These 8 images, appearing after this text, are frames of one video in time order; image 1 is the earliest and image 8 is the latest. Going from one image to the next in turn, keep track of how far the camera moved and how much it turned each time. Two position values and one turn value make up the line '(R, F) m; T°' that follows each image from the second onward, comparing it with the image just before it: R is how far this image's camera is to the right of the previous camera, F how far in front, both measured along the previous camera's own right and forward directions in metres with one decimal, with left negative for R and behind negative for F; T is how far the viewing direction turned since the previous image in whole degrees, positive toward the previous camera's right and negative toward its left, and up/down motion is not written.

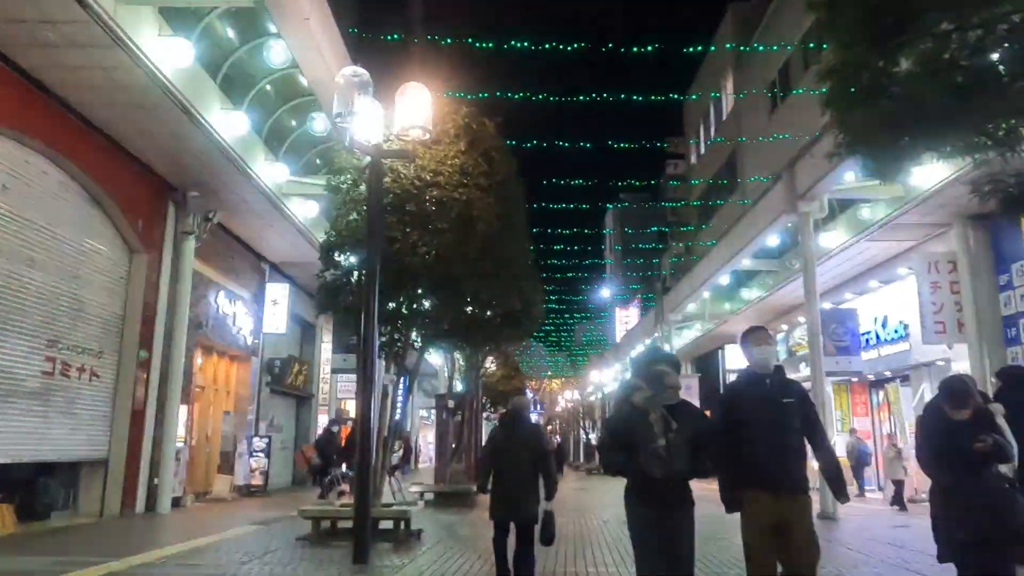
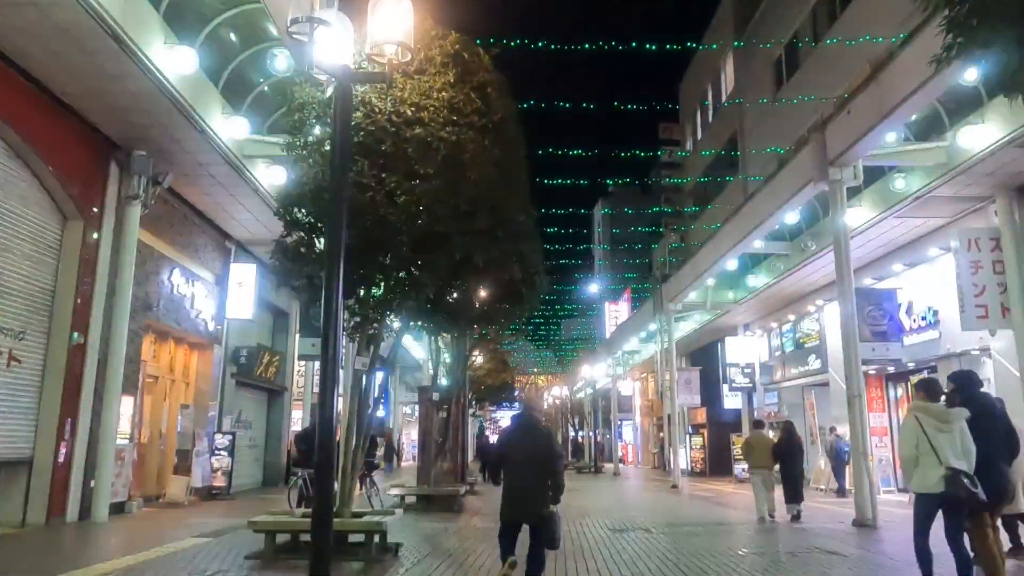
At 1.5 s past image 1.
(-0.1, +1.8) m; +1°
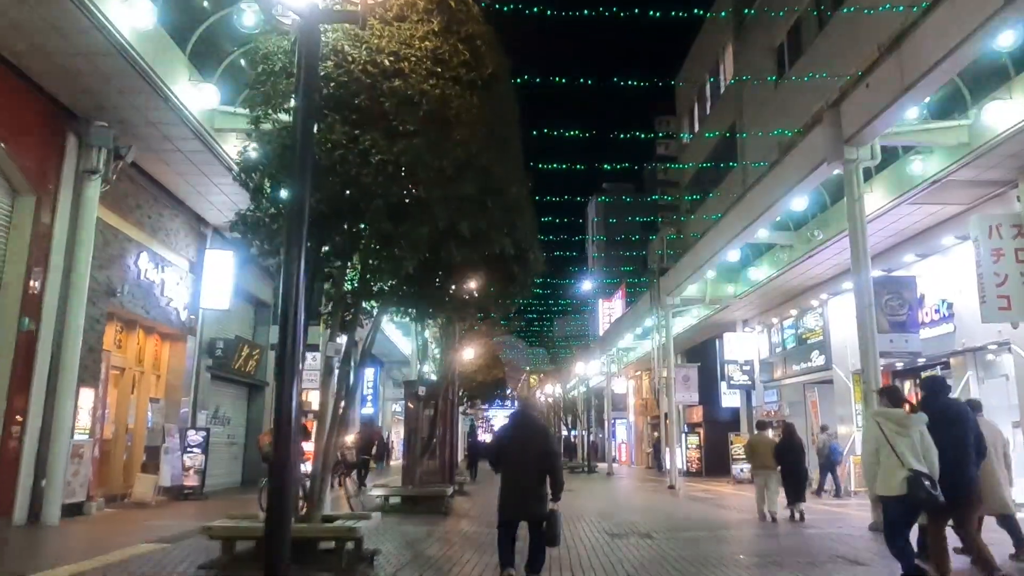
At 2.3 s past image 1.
(0.0, +0.9) m; +1°
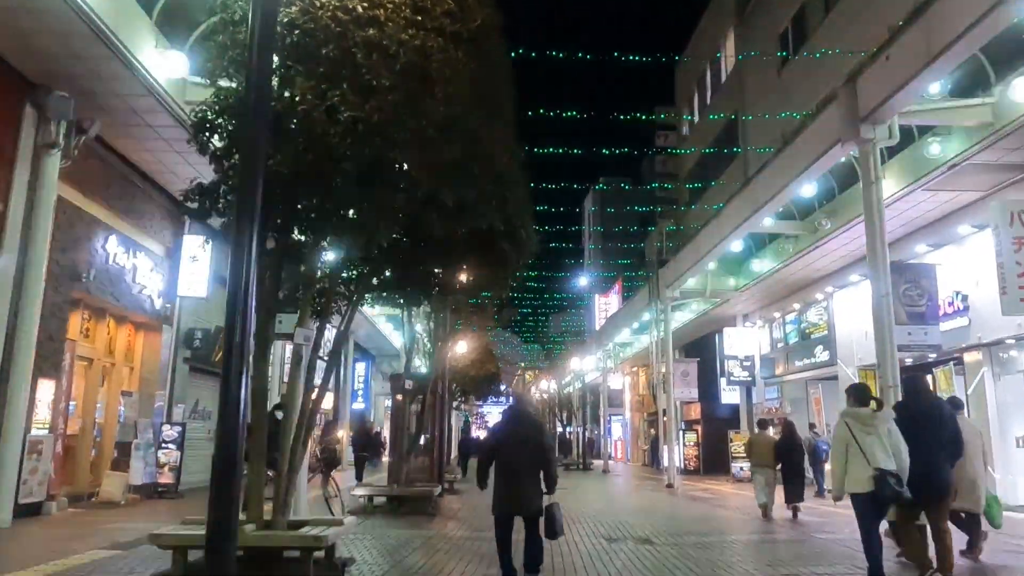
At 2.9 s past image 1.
(+0.1, +0.8) m; 0°
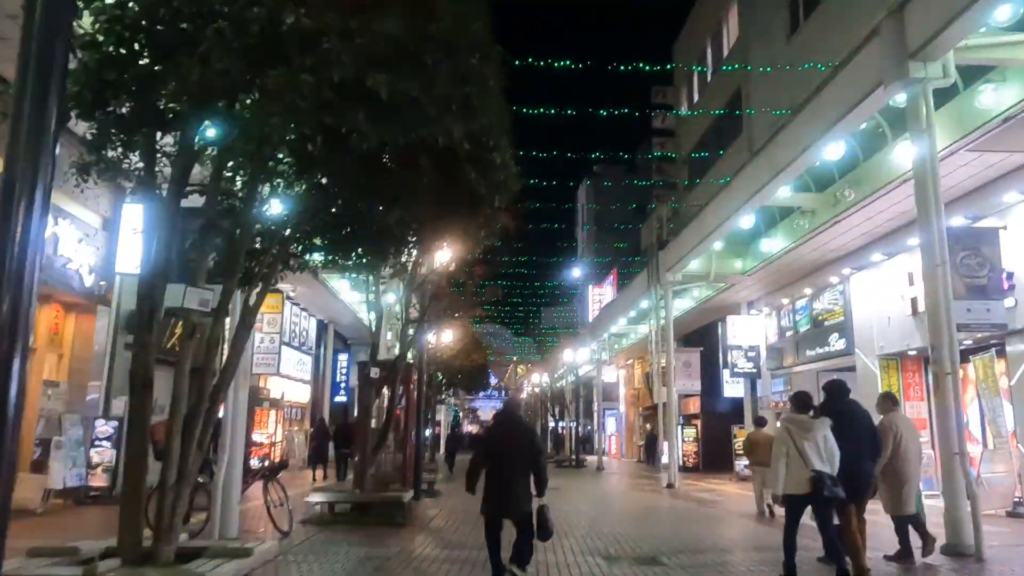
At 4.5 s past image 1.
(+0.1, +1.9) m; +1°
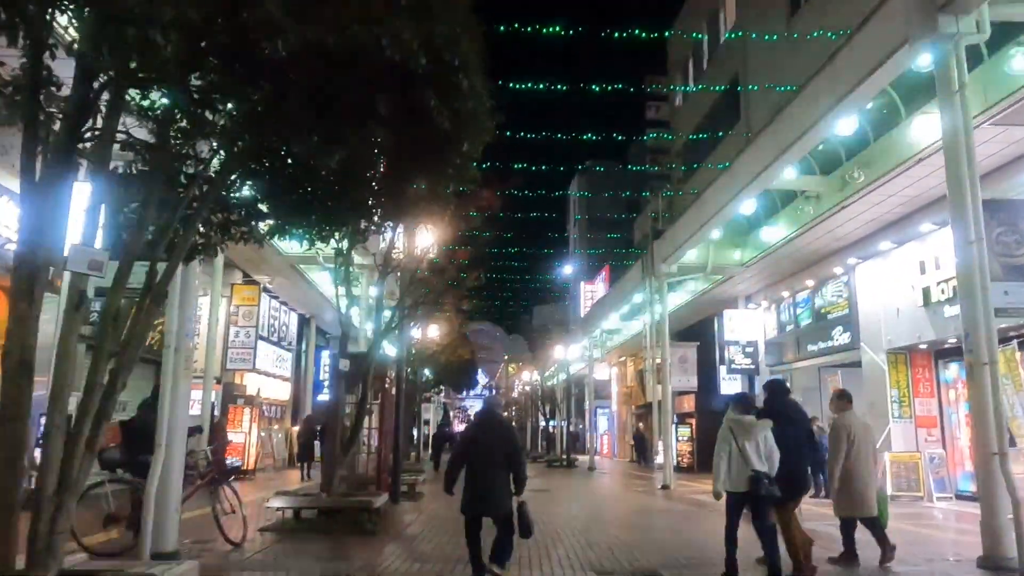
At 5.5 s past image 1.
(+0.1, +1.1) m; +1°
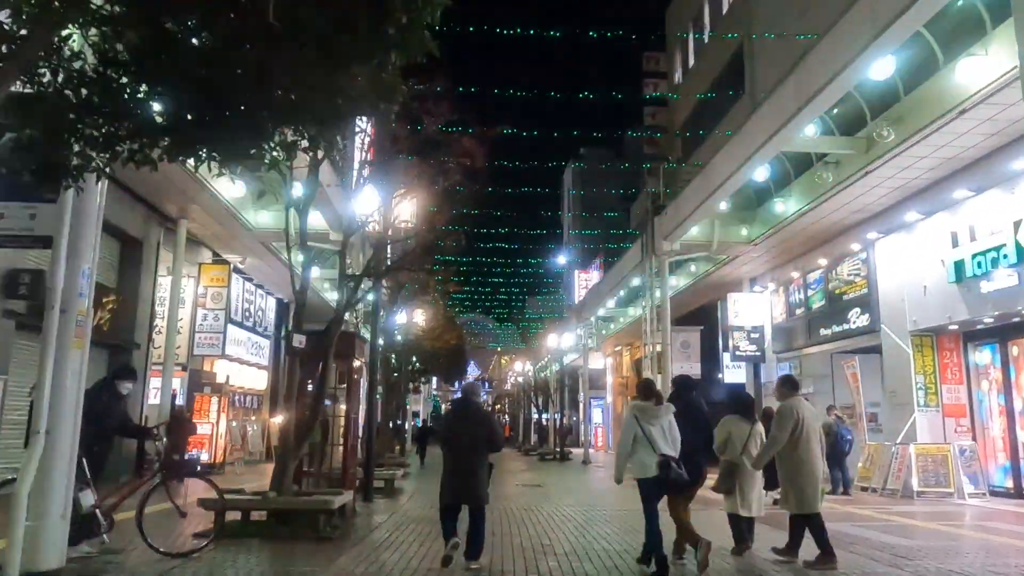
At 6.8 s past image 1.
(+0.1, +1.6) m; 0°
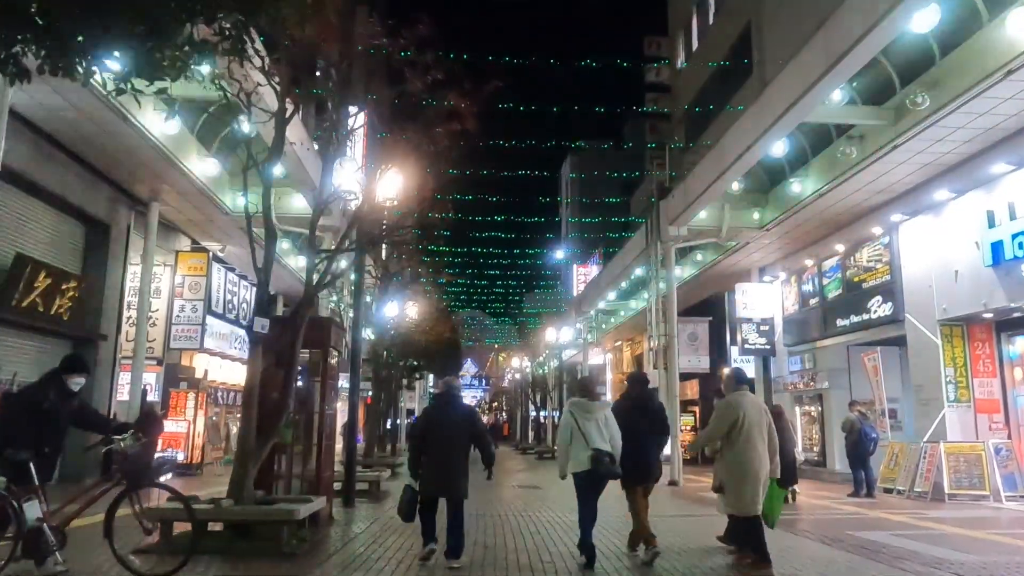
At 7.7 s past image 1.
(0.0, +1.2) m; 0°
